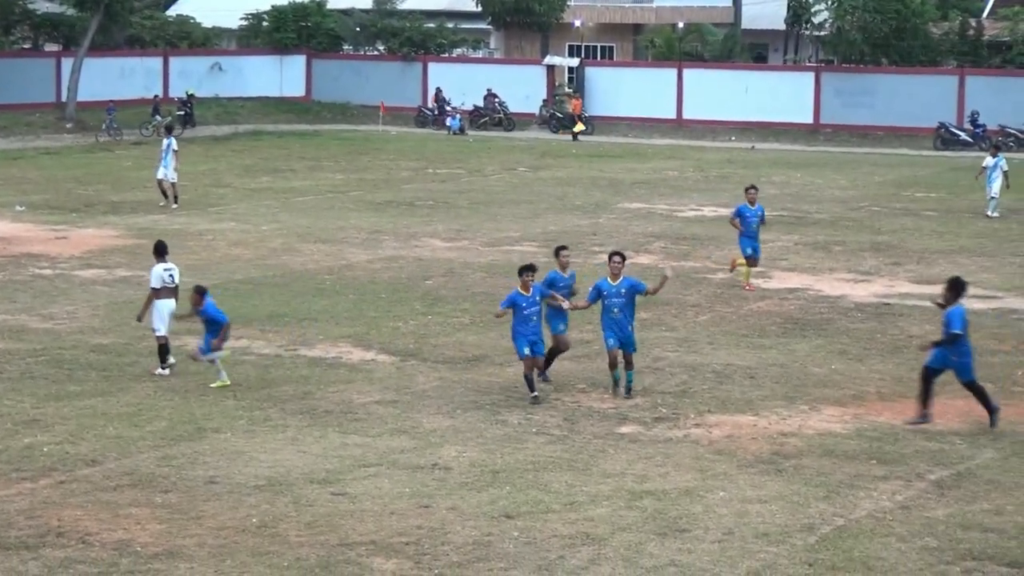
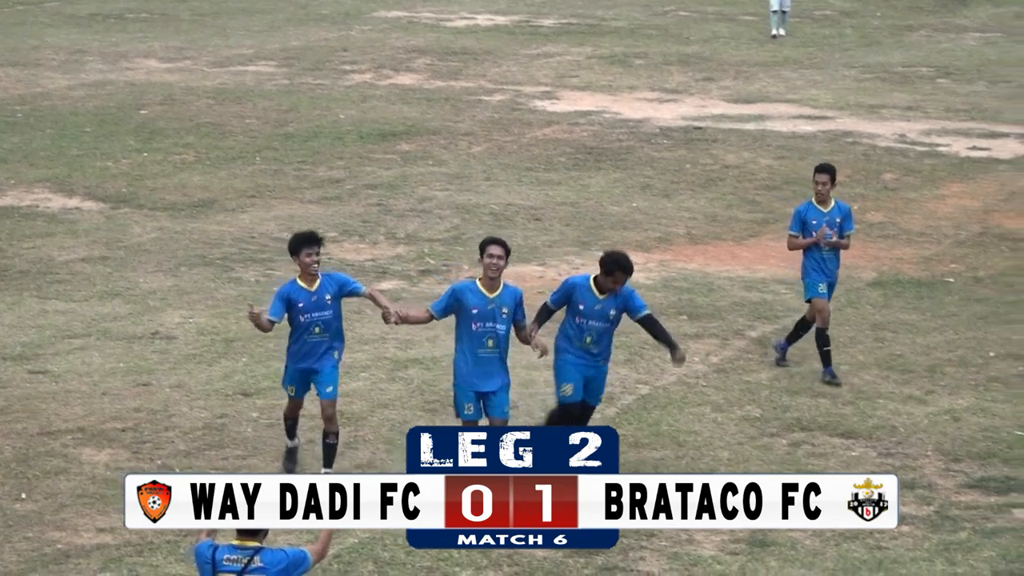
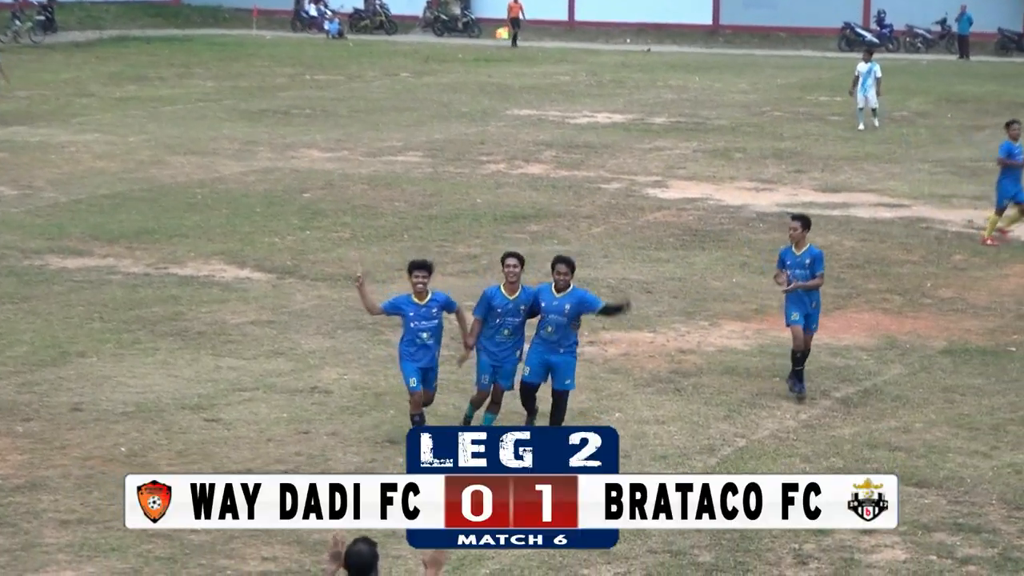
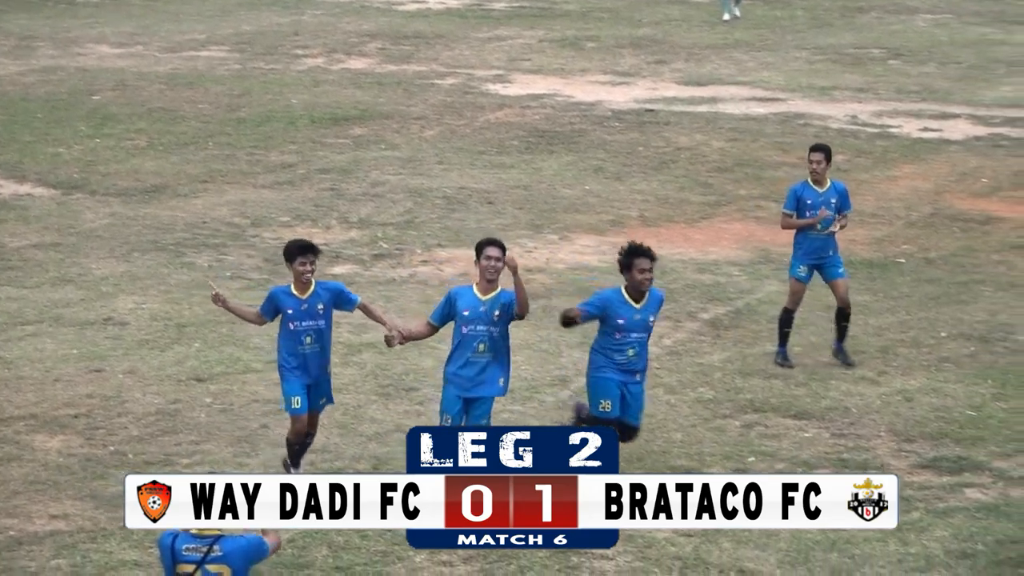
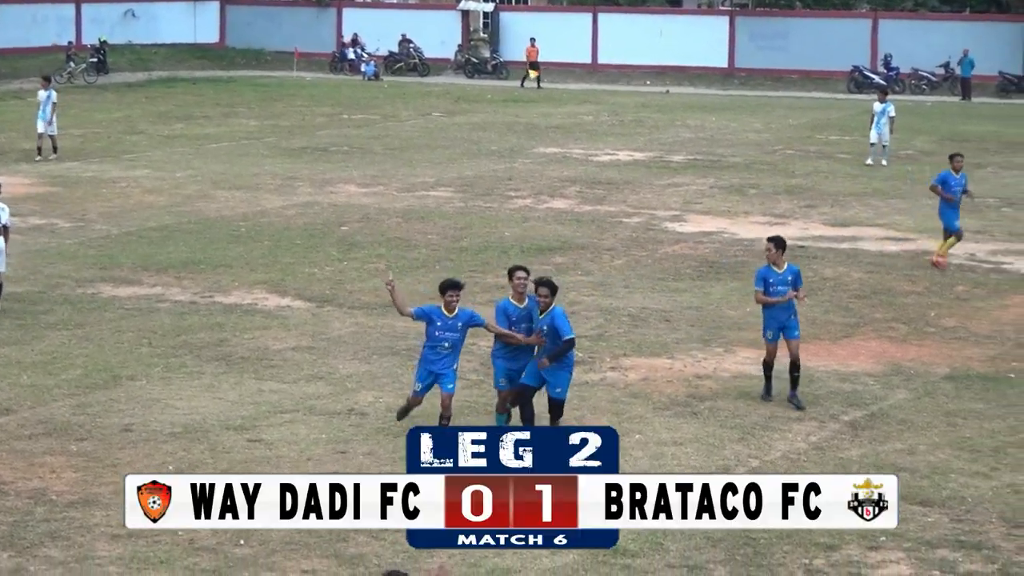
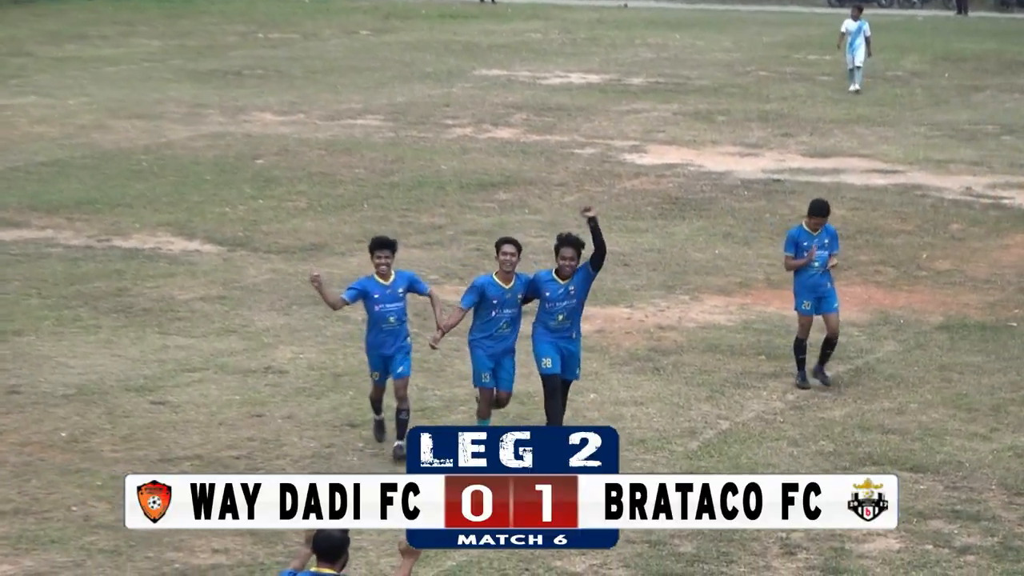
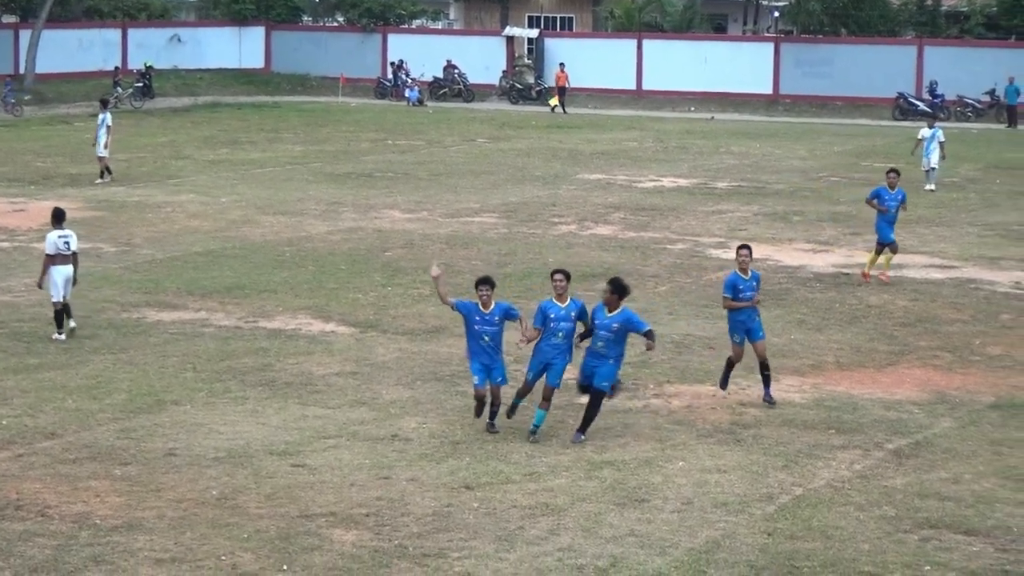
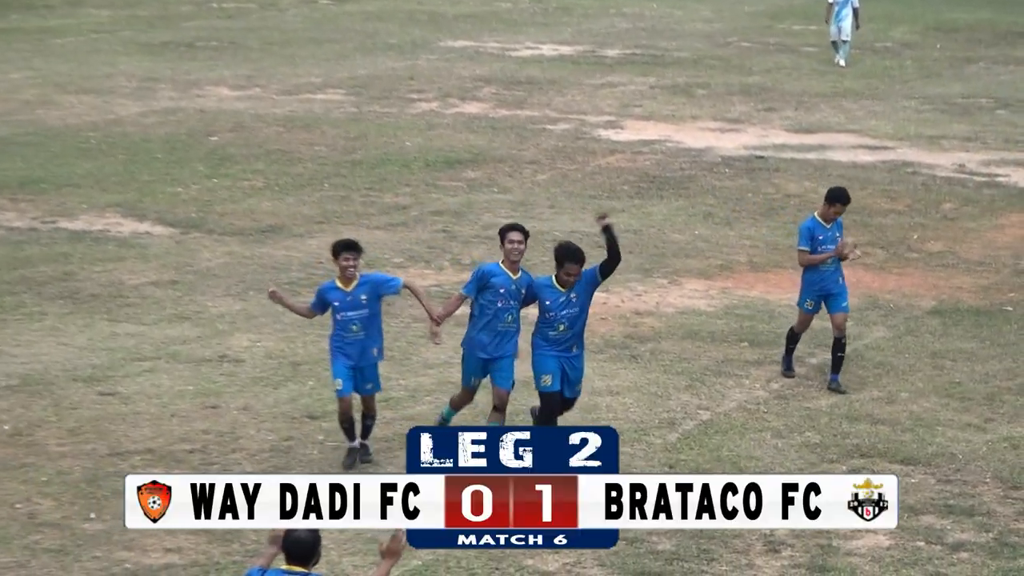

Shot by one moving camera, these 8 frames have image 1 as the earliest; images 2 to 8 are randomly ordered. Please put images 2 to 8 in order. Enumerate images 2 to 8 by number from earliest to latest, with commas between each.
7, 5, 3, 6, 8, 2, 4
